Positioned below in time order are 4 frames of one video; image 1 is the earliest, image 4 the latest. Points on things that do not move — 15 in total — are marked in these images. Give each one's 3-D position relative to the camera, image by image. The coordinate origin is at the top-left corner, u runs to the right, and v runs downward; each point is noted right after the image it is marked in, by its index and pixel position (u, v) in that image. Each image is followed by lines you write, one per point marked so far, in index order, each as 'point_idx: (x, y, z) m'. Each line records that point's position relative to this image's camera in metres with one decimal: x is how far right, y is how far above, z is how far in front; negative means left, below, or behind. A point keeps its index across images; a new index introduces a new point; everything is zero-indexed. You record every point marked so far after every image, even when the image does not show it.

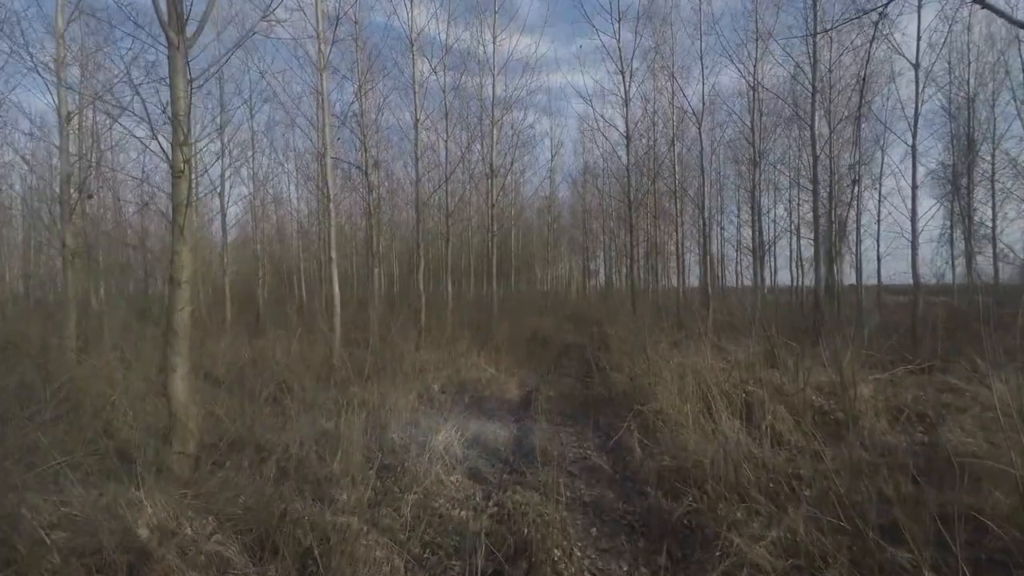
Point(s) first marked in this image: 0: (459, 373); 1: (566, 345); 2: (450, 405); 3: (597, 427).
0: (-0.8, -1.3, +9.1) m
1: (+1.3, -1.4, +14.0) m
2: (-0.7, -1.4, +7.0) m
3: (+0.9, -1.5, +6.3) m
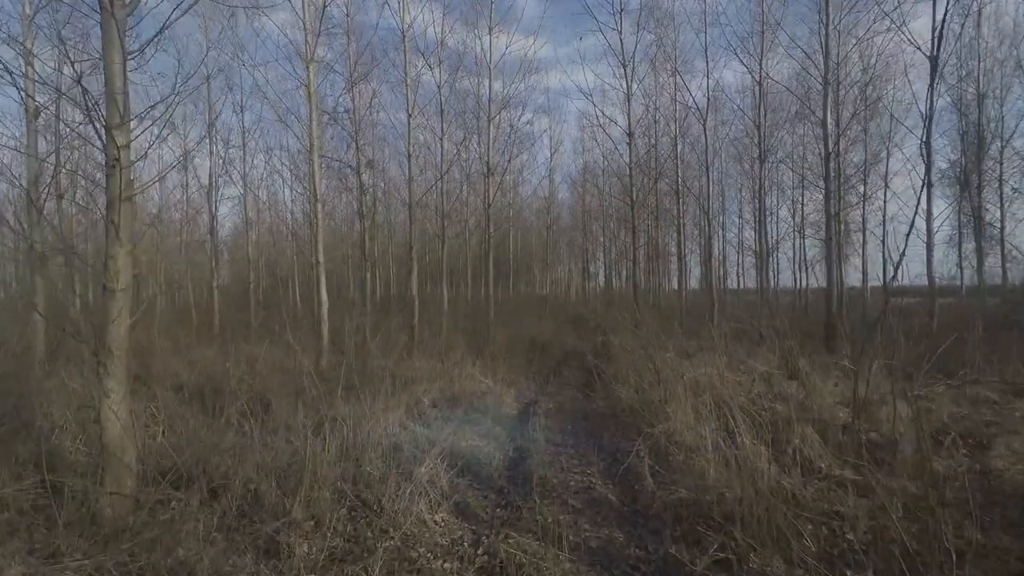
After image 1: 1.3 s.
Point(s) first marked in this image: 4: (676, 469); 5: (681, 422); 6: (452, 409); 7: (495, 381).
0: (-0.9, -1.4, +8.5) m
1: (+1.2, -1.4, +13.4) m
2: (-0.8, -1.5, +6.4) m
3: (+0.9, -1.6, +5.7) m
4: (+1.3, -1.4, +4.6) m
5: (+1.4, -1.1, +5.0) m
6: (-0.8, -1.5, +7.4) m
7: (-0.3, -1.5, +9.4) m
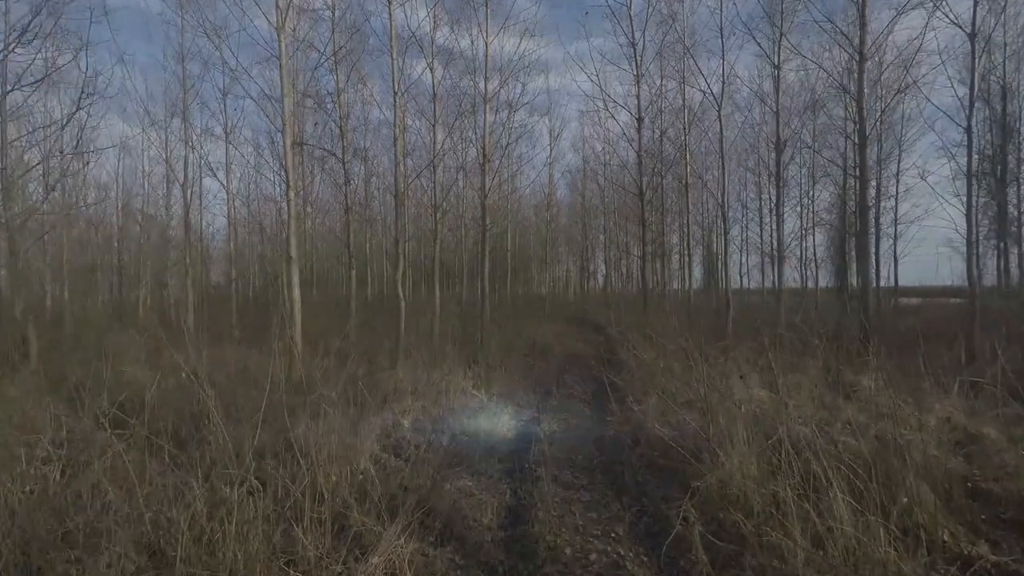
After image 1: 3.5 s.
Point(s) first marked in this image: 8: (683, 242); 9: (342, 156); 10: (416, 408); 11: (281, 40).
0: (-0.9, -1.4, +7.2) m
1: (+1.2, -1.4, +12.1) m
2: (-0.8, -1.5, +5.1) m
3: (+0.9, -1.6, +4.4) m
4: (+1.3, -1.4, +3.3) m
5: (+1.4, -1.1, +3.7) m
6: (-0.8, -1.5, +6.1) m
7: (-0.3, -1.5, +8.1) m
8: (+5.6, +1.5, +19.1) m
9: (-4.1, +3.2, +14.1) m
10: (-1.1, -1.4, +6.8) m
11: (-4.1, +4.5, +10.5) m
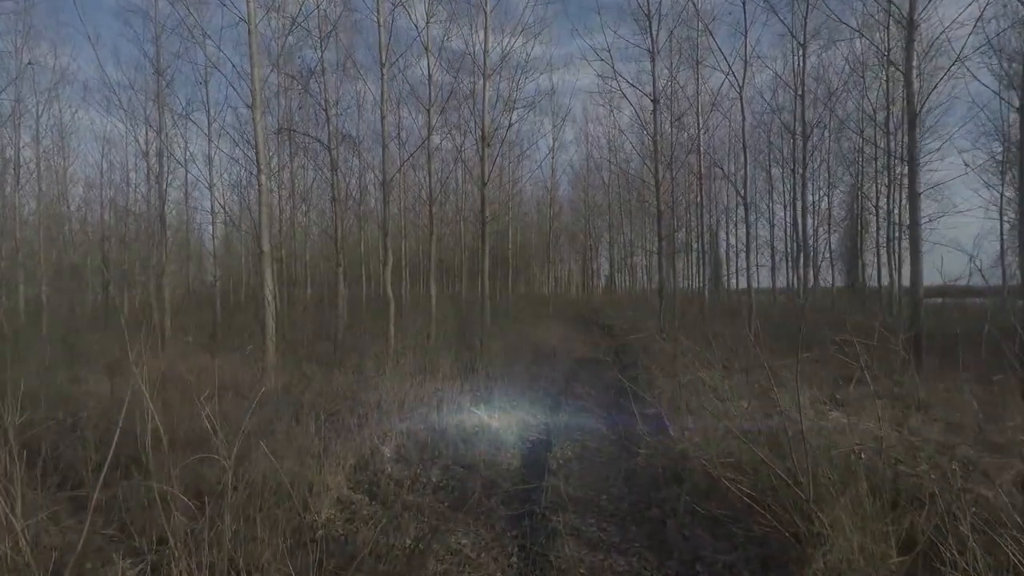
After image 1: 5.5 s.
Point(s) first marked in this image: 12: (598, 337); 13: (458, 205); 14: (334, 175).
0: (-0.8, -1.4, +6.0) m
1: (+1.2, -1.4, +10.9) m
2: (-0.7, -1.4, +3.9) m
3: (+0.9, -1.5, +3.2) m
4: (+1.3, -1.4, +2.1) m
5: (+1.5, -1.1, +2.5) m
6: (-0.7, -1.5, +4.9) m
7: (-0.3, -1.5, +6.9) m
8: (+5.6, +1.5, +17.9) m
9: (-4.0, +3.2, +12.9) m
10: (-1.1, -1.4, +5.6) m
11: (-4.1, +4.5, +9.3) m
12: (+2.1, -1.2, +14.5) m
13: (-1.5, +2.4, +17.0) m
14: (-3.9, +2.5, +12.7) m
